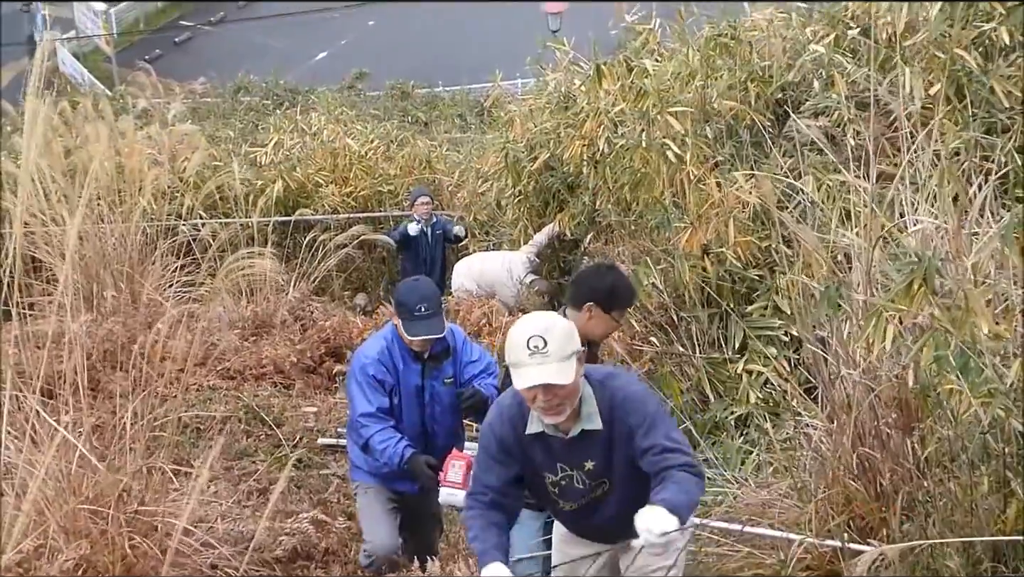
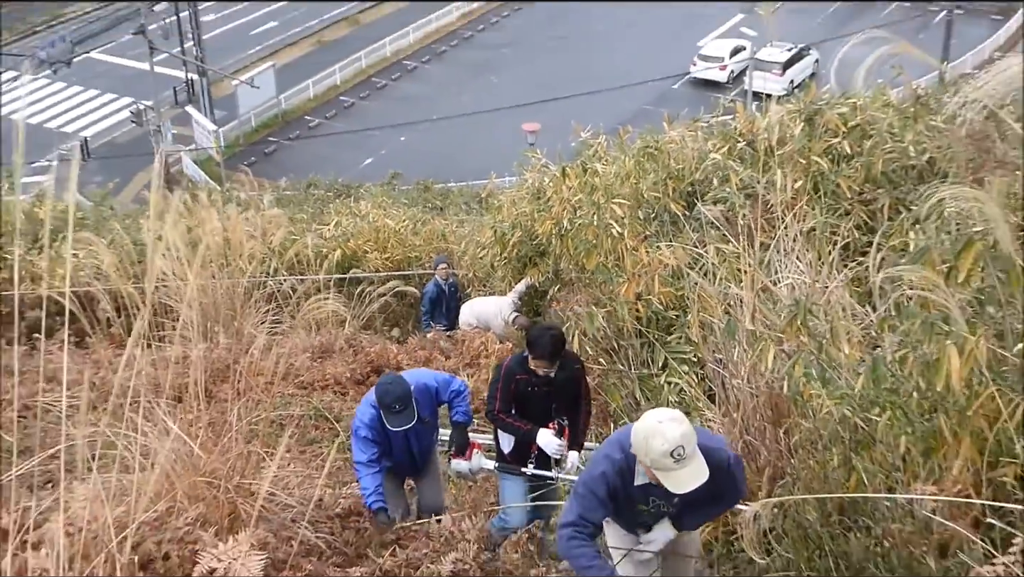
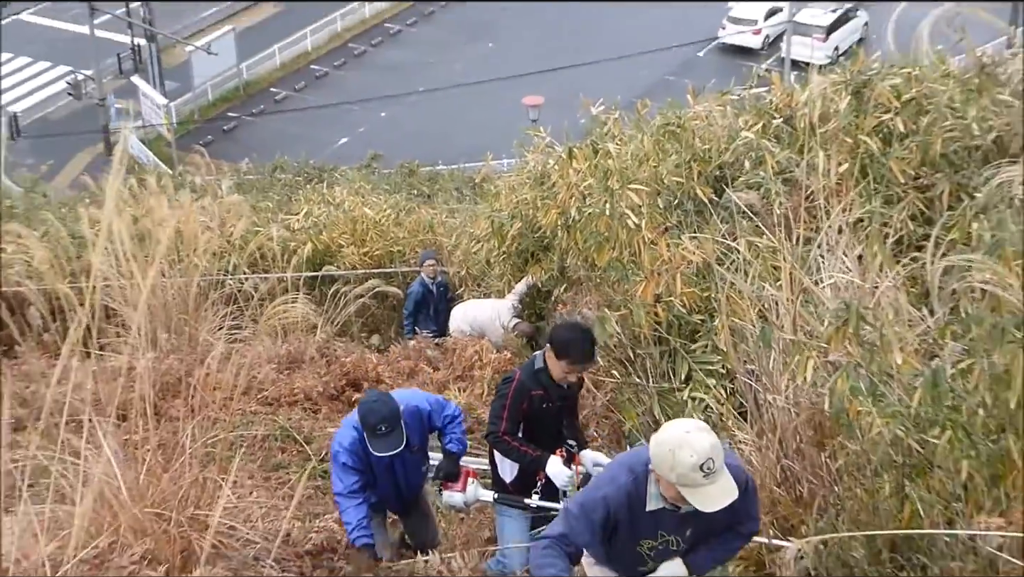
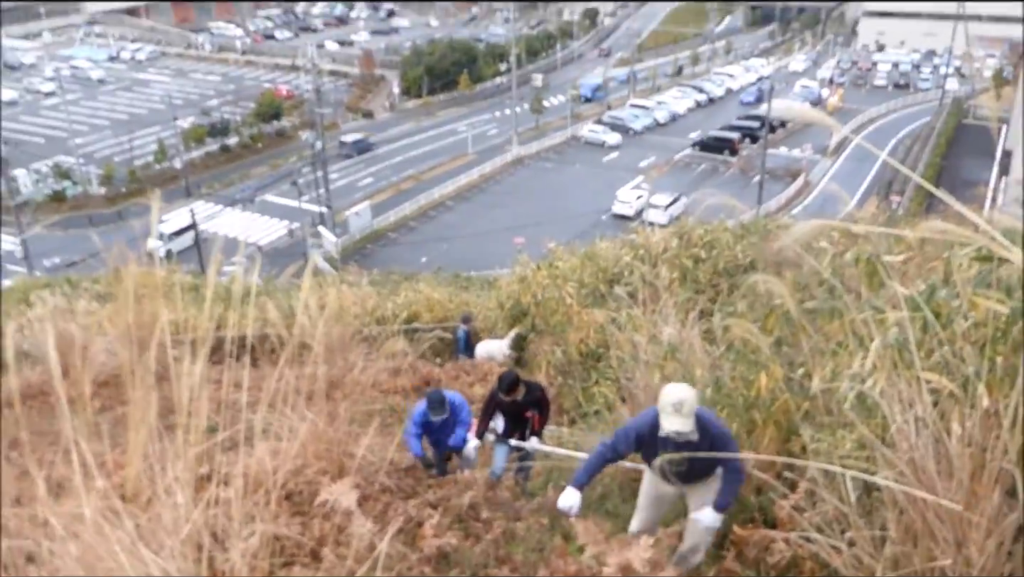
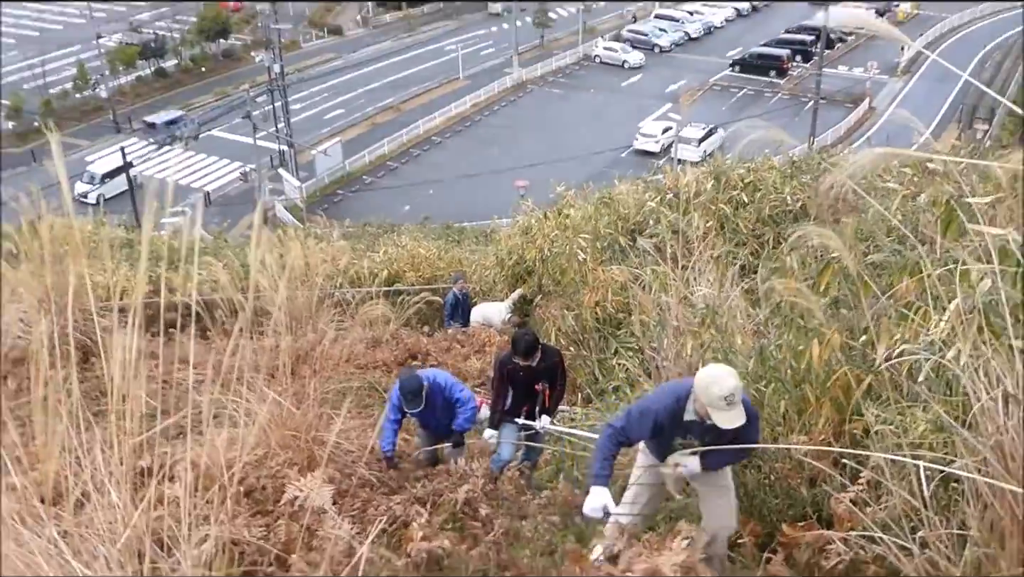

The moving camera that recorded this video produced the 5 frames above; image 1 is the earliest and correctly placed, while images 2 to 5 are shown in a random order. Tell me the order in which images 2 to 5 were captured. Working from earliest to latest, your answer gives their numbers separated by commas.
3, 2, 5, 4
